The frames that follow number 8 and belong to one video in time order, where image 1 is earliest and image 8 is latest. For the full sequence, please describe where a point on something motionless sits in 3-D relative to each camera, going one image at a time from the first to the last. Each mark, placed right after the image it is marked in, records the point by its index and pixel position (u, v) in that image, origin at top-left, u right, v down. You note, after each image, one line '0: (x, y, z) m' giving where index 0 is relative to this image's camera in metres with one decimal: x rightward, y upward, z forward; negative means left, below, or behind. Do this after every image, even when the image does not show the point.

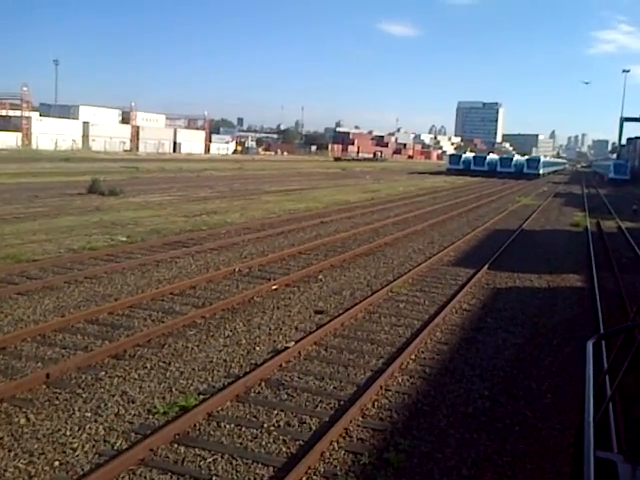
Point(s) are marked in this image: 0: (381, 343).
0: (+0.6, -1.1, +8.9) m
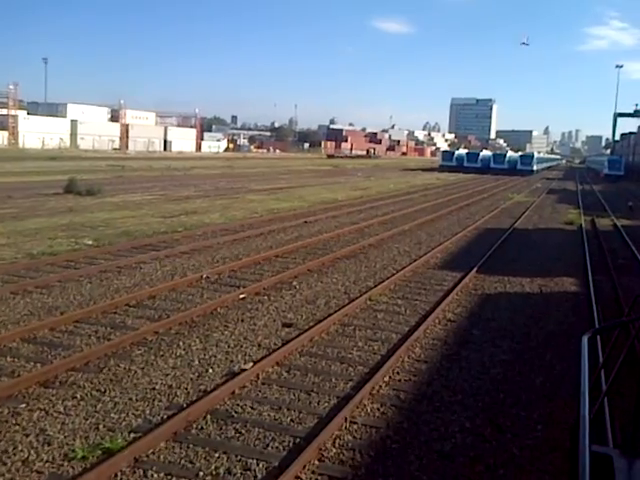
0: (+0.3, -1.2, +8.0) m
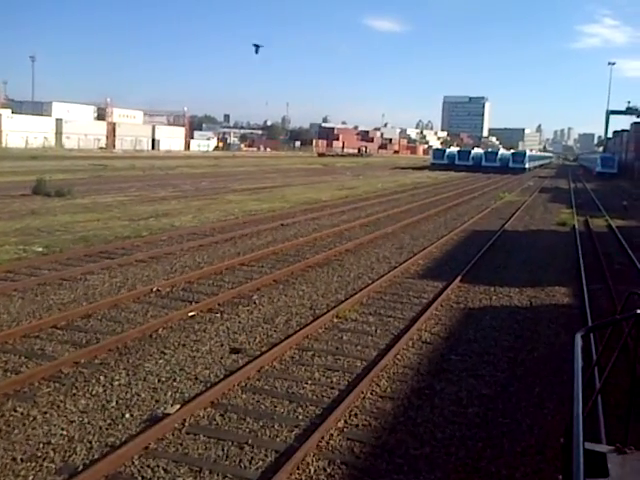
0: (-0.2, -1.3, +6.7) m
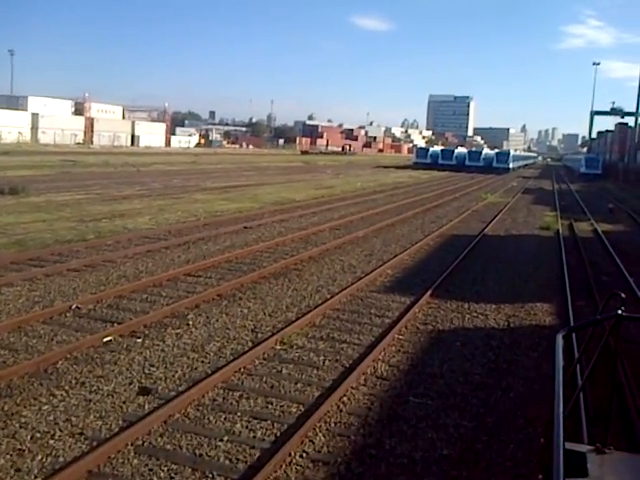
0: (-0.7, -1.4, +5.2) m
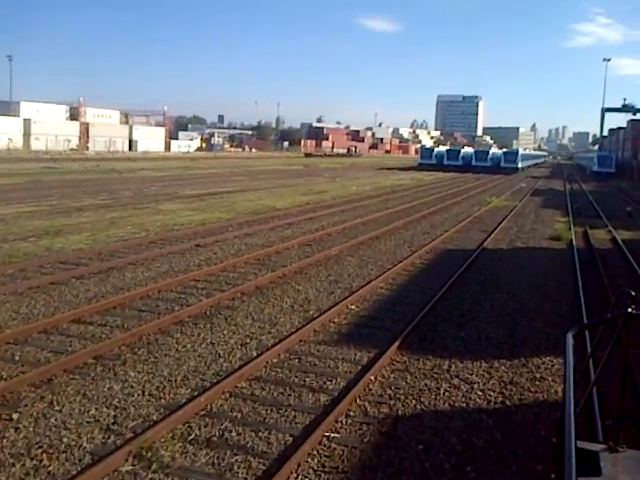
0: (-1.5, -1.8, +2.1) m
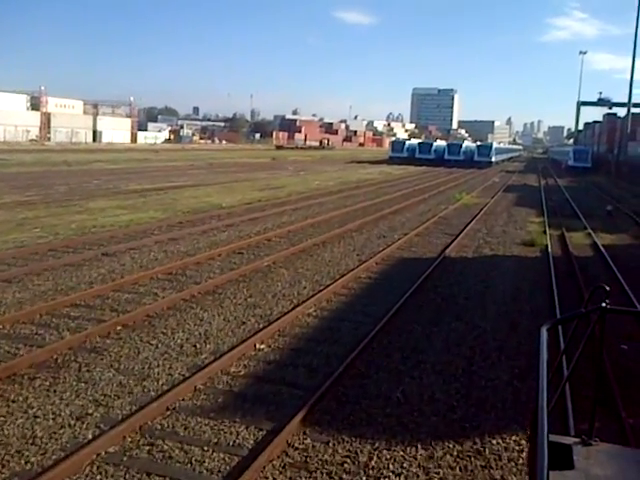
0: (-2.3, -2.1, -0.5) m
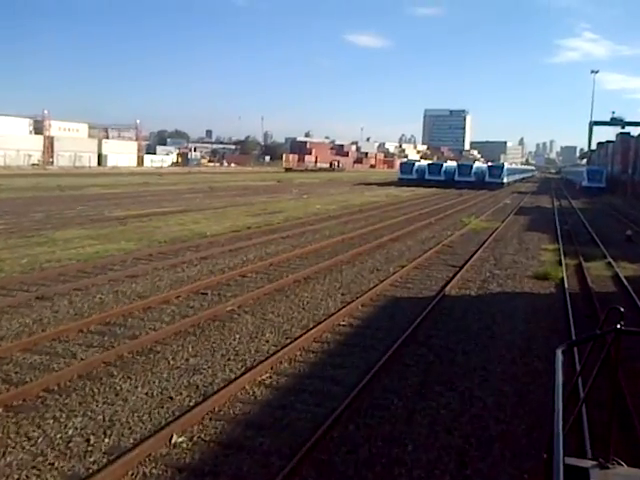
0: (-2.9, -2.2, -2.6) m
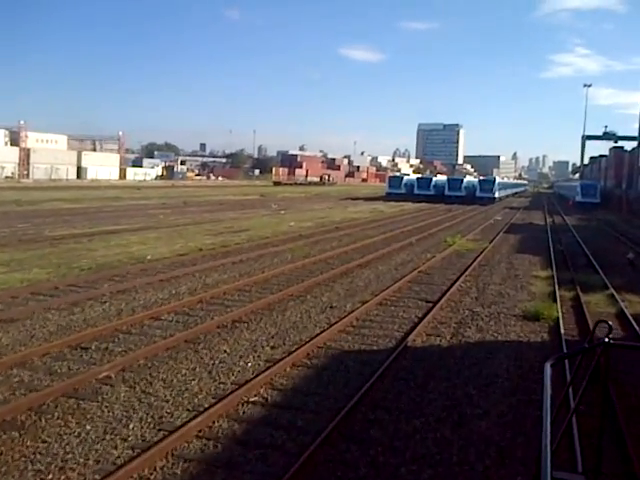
0: (-3.7, -2.4, -5.8) m
